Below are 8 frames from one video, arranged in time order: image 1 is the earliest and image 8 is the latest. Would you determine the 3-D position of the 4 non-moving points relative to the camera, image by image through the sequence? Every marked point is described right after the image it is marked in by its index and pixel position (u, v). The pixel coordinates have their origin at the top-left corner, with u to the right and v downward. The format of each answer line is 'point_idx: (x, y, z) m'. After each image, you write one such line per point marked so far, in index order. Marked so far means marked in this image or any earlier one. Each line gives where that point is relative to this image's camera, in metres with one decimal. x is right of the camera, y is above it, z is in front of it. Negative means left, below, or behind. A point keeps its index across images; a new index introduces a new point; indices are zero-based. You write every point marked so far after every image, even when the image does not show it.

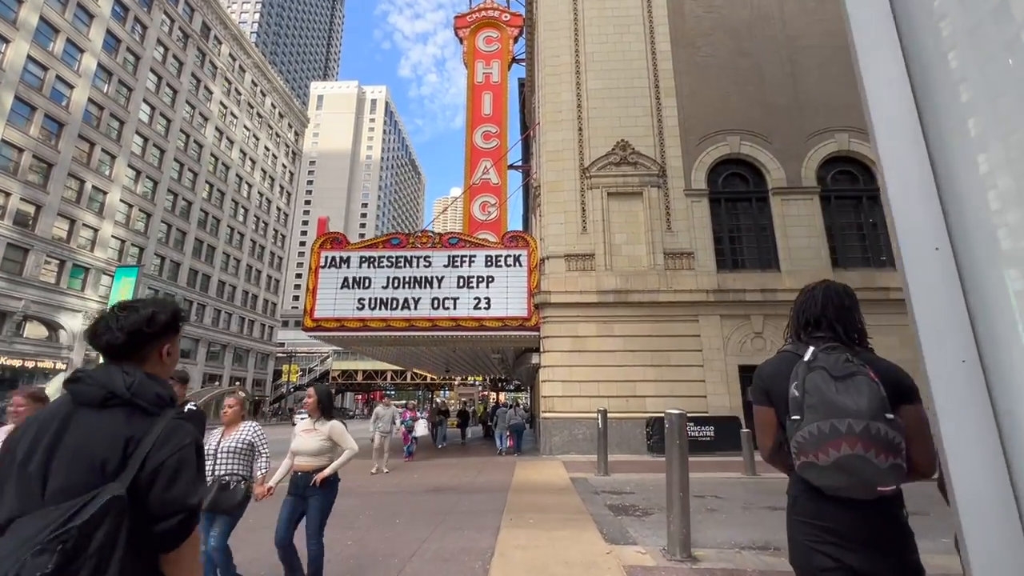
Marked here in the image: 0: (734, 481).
0: (+4.4, -3.9, +9.8) m
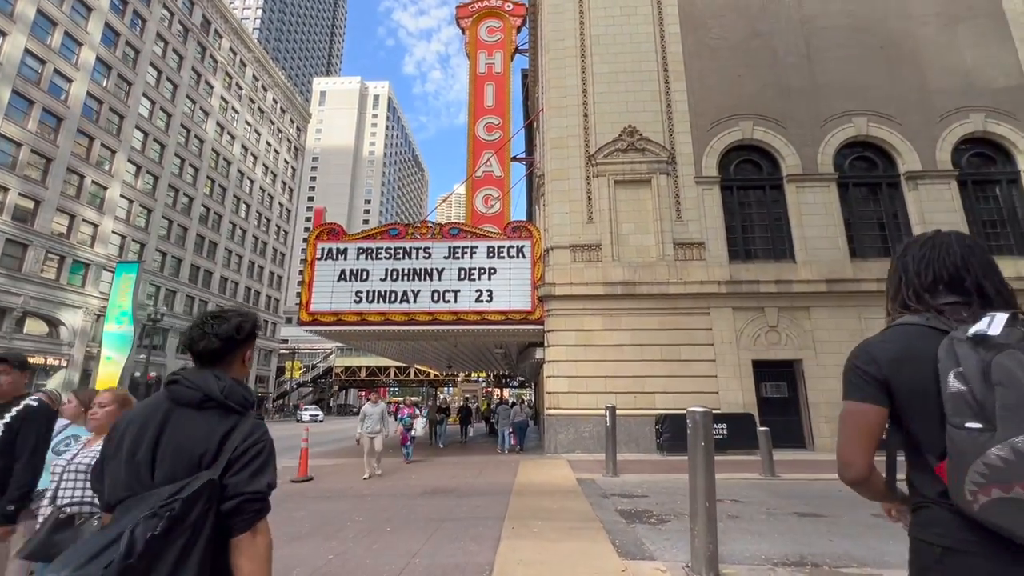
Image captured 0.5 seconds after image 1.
0: (+4.5, -3.6, +9.2) m
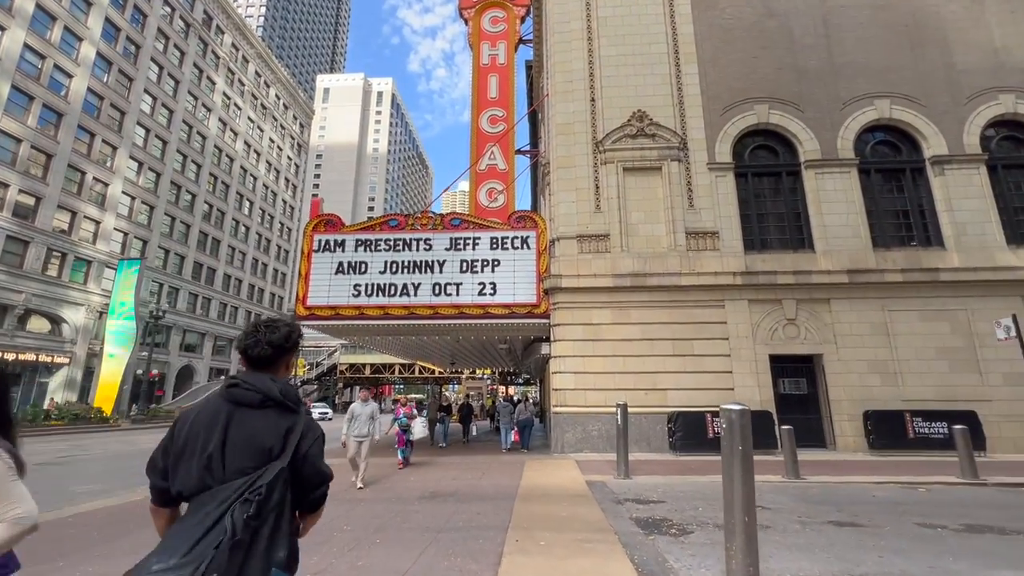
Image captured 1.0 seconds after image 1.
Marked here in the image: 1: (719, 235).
0: (+4.5, -3.4, +8.5) m
1: (+6.2, +1.6, +14.8) m
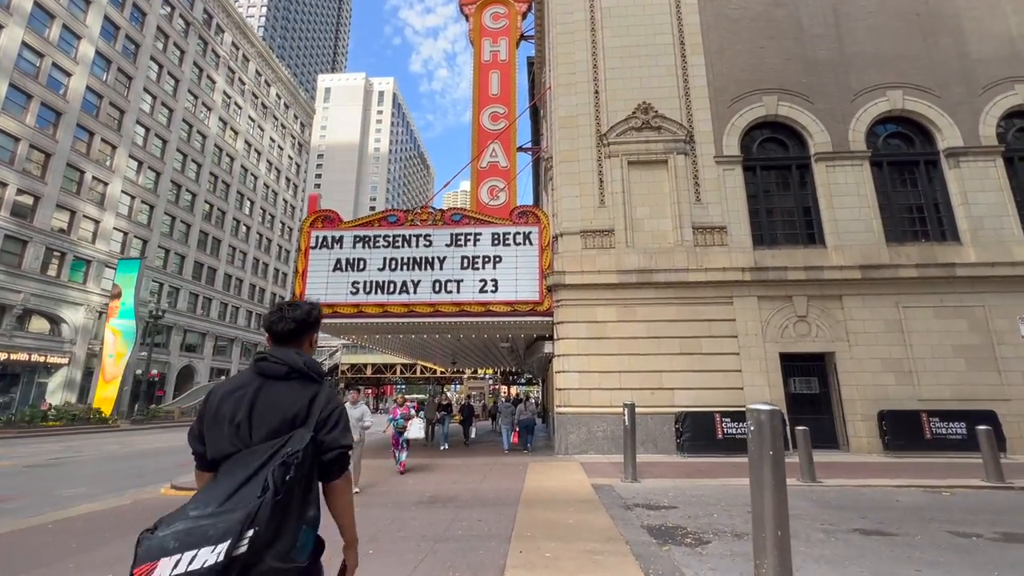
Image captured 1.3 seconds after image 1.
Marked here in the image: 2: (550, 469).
0: (+4.6, -3.3, +8.1) m
1: (+6.3, +1.7, +14.4) m
2: (+0.8, -3.9, +10.7) m
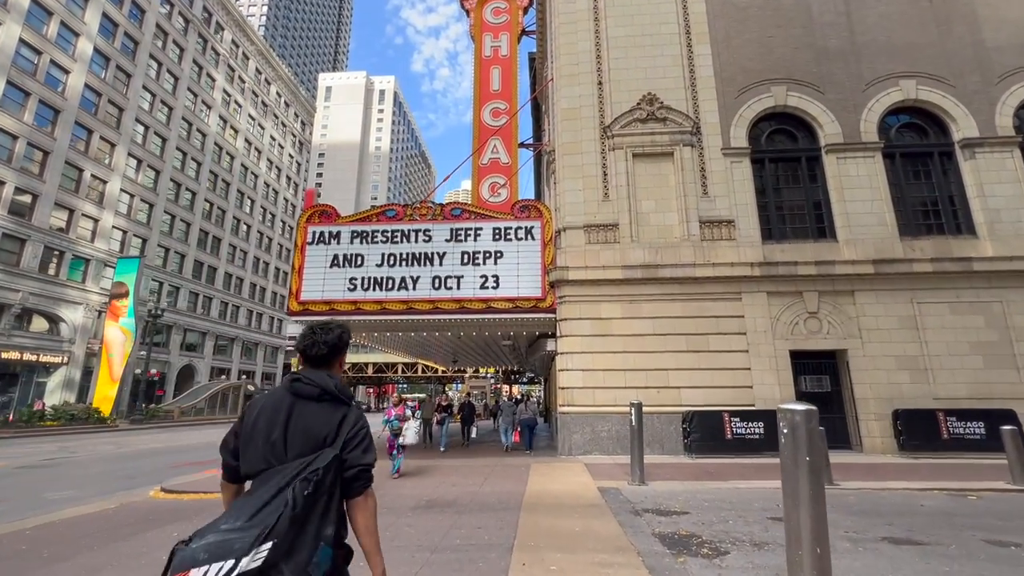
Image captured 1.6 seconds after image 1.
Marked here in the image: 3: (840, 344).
0: (+4.6, -3.2, +7.7) m
1: (+6.3, +1.8, +14.0) m
2: (+0.9, -3.8, +10.3) m
3: (+8.5, -1.5, +13.0) m
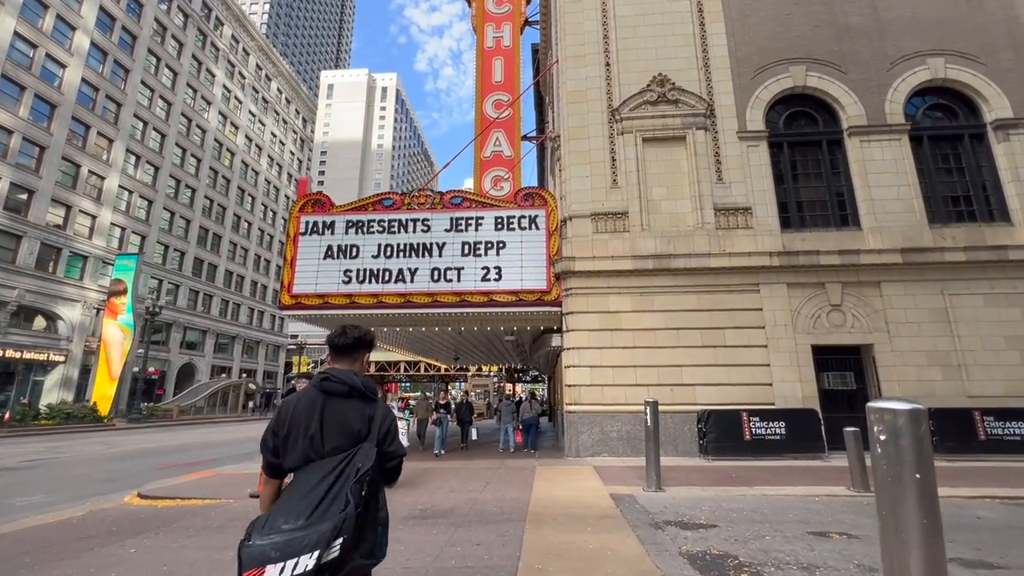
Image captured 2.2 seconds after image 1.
0: (+4.7, -3.0, +6.9) m
1: (+6.4, +2.0, +13.2) m
2: (+0.9, -3.6, +9.5) m
3: (+8.6, -1.2, +12.2) m
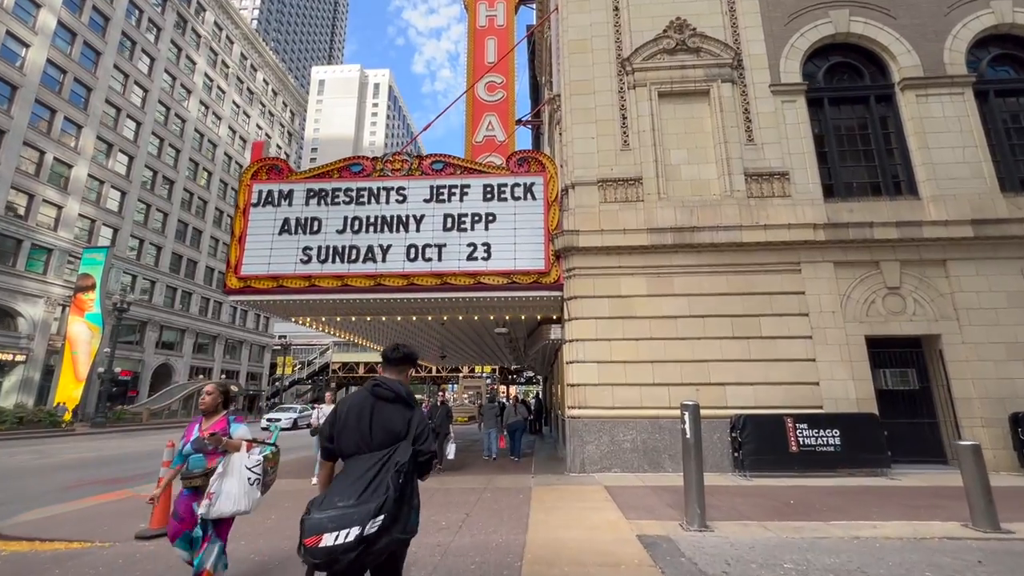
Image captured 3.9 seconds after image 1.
0: (+4.5, -2.5, +4.7) m
1: (+6.2, +2.5, +11.1) m
2: (+0.8, -3.1, +7.3) m
3: (+8.4, -0.8, +10.0) m
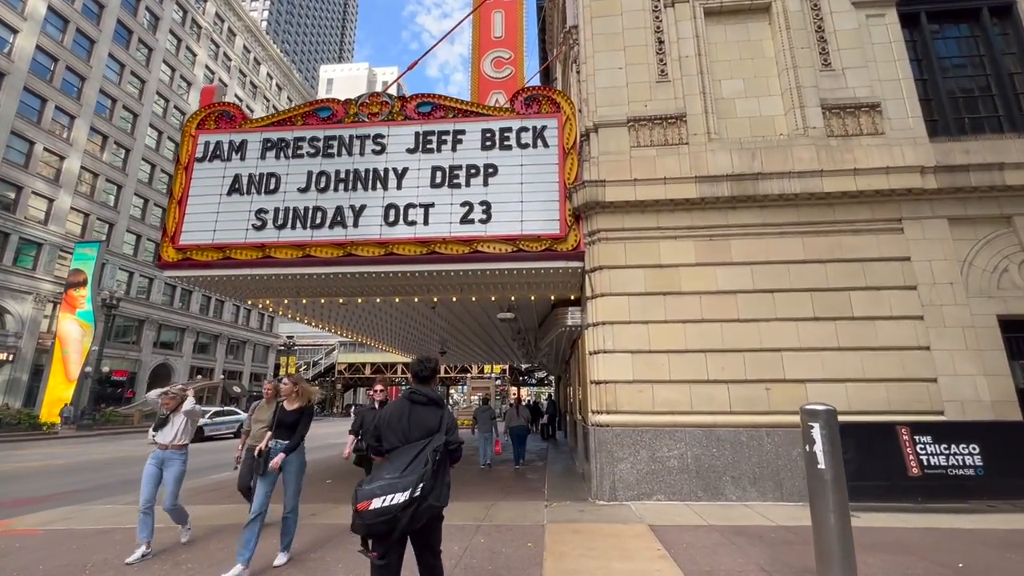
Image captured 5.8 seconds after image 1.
0: (+4.5, -2.0, +2.1) m
1: (+6.3, +3.0, +8.4) m
2: (+0.8, -2.6, +4.8) m
3: (+8.5, -0.2, +7.3) m
